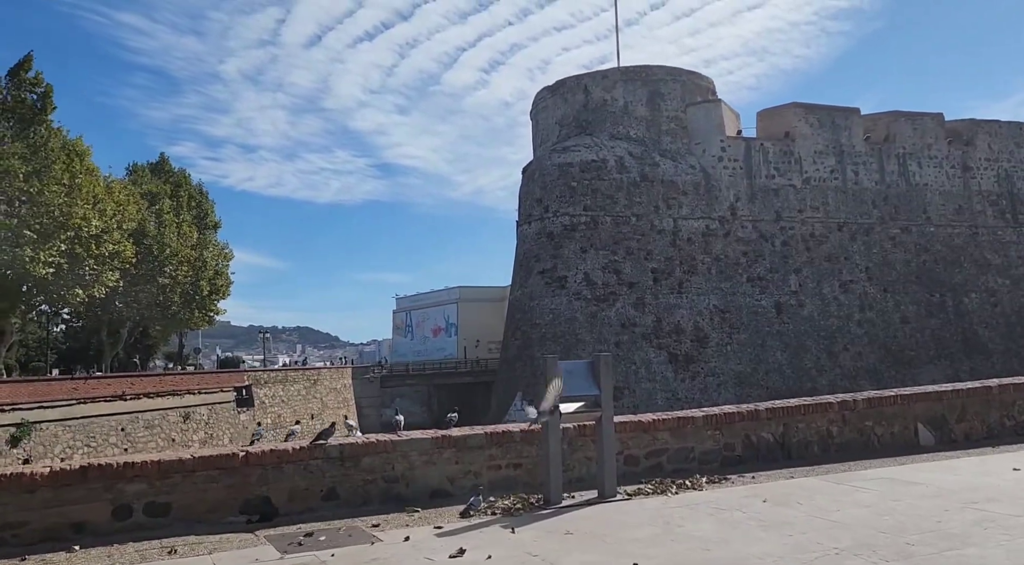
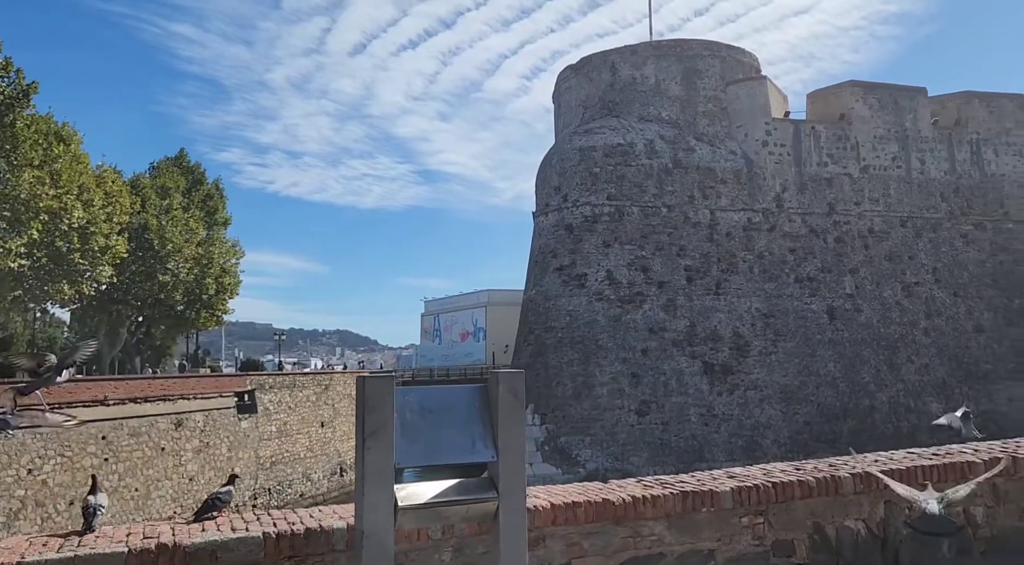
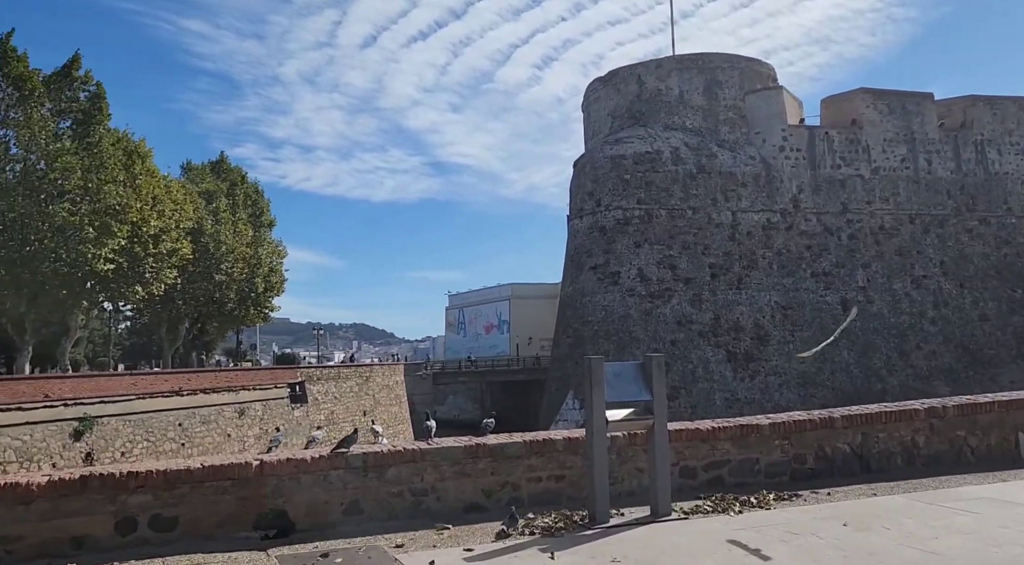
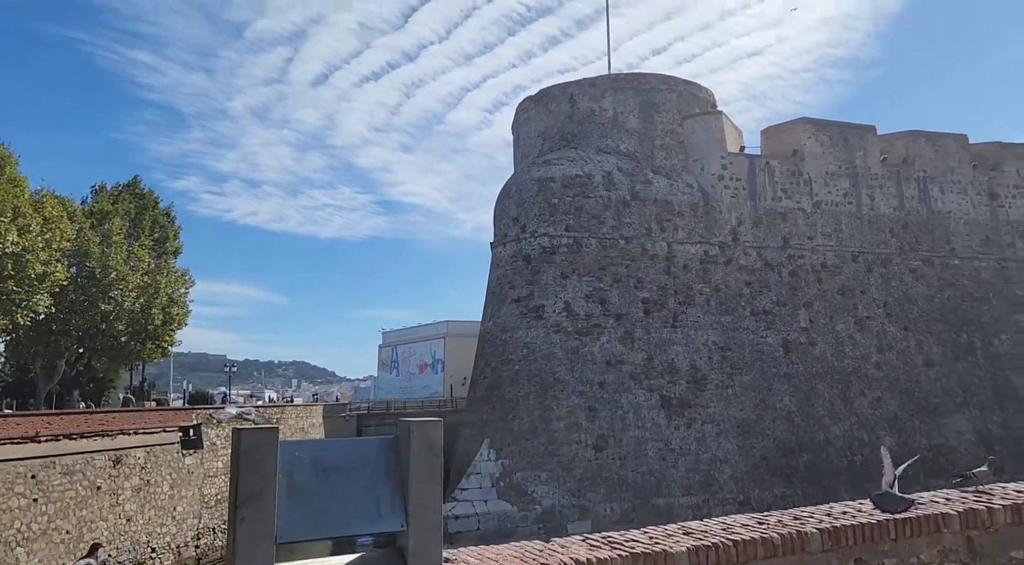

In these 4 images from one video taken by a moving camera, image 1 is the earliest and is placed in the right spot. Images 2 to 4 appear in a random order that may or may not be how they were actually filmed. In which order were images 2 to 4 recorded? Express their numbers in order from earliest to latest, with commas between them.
3, 2, 4
